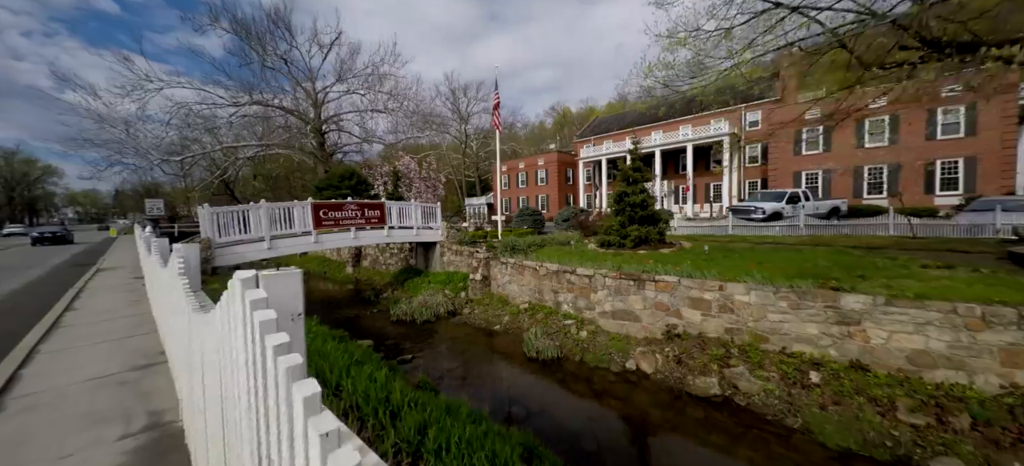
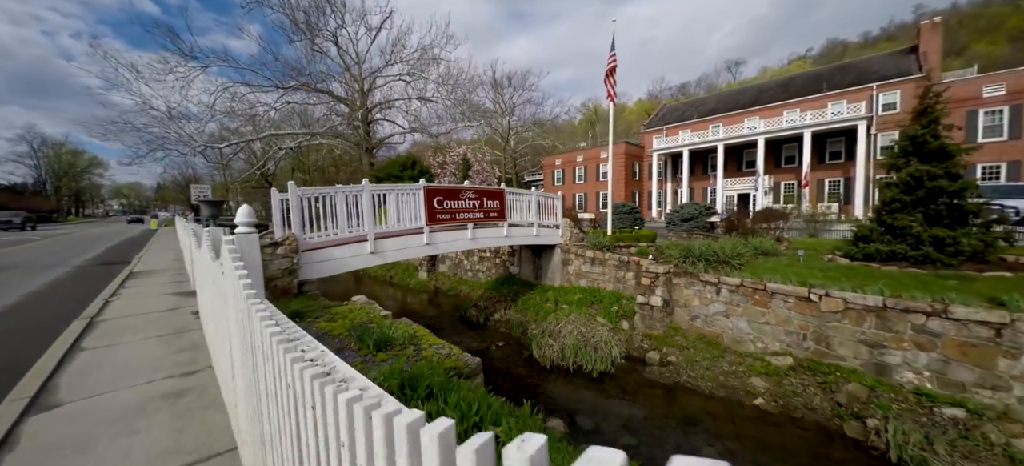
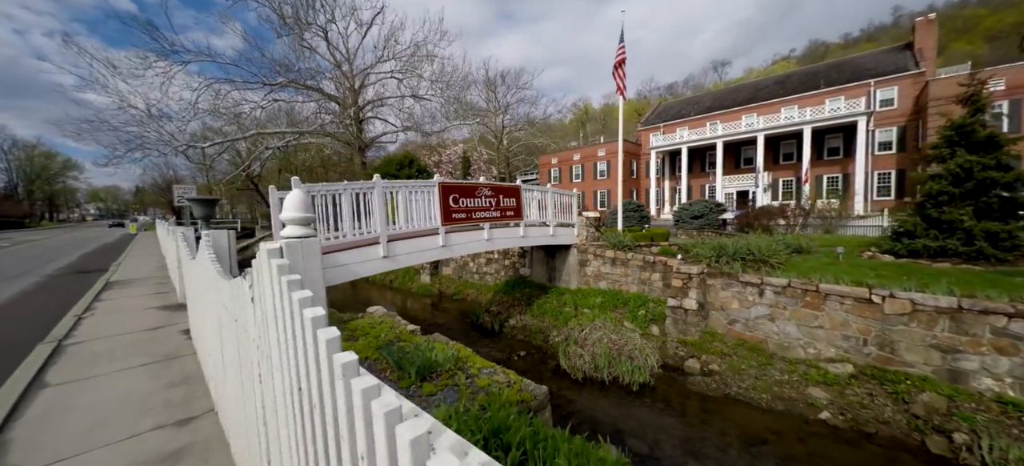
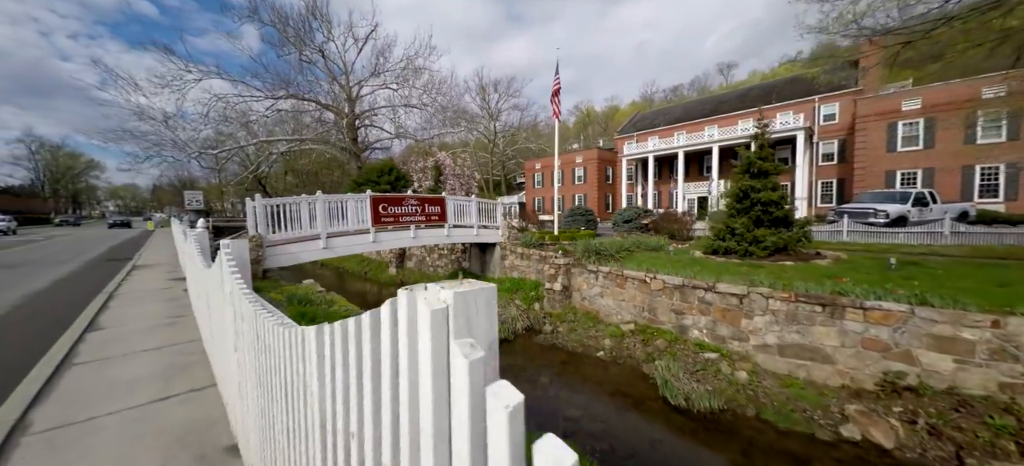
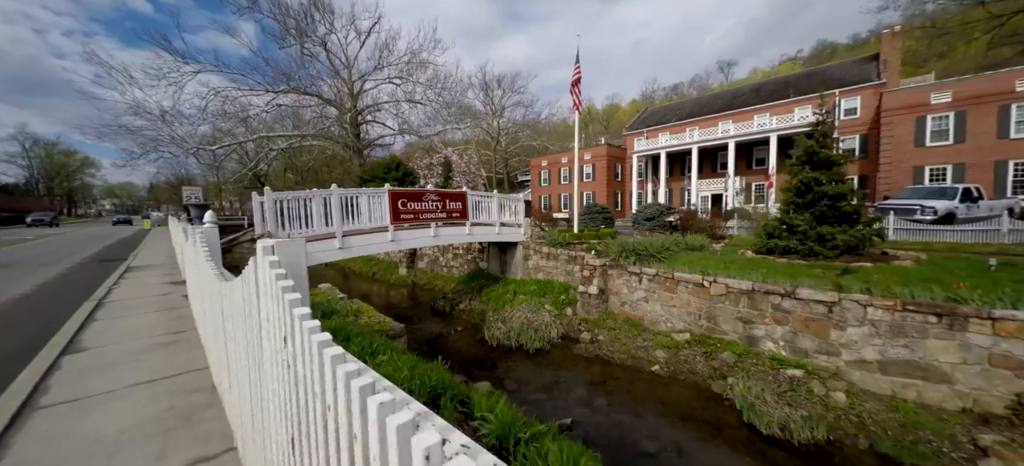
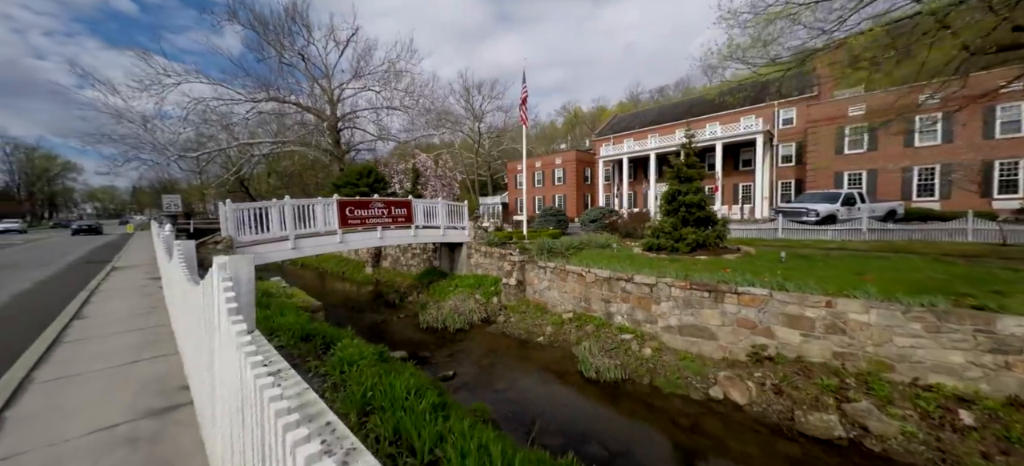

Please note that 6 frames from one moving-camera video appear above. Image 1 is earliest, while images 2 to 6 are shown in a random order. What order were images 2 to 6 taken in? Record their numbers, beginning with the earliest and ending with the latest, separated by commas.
6, 4, 5, 2, 3
